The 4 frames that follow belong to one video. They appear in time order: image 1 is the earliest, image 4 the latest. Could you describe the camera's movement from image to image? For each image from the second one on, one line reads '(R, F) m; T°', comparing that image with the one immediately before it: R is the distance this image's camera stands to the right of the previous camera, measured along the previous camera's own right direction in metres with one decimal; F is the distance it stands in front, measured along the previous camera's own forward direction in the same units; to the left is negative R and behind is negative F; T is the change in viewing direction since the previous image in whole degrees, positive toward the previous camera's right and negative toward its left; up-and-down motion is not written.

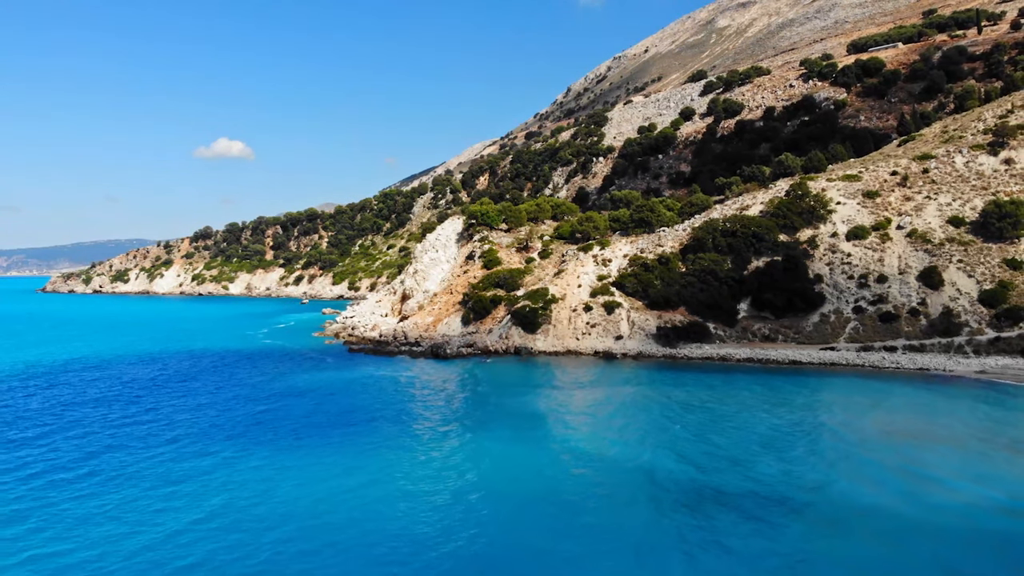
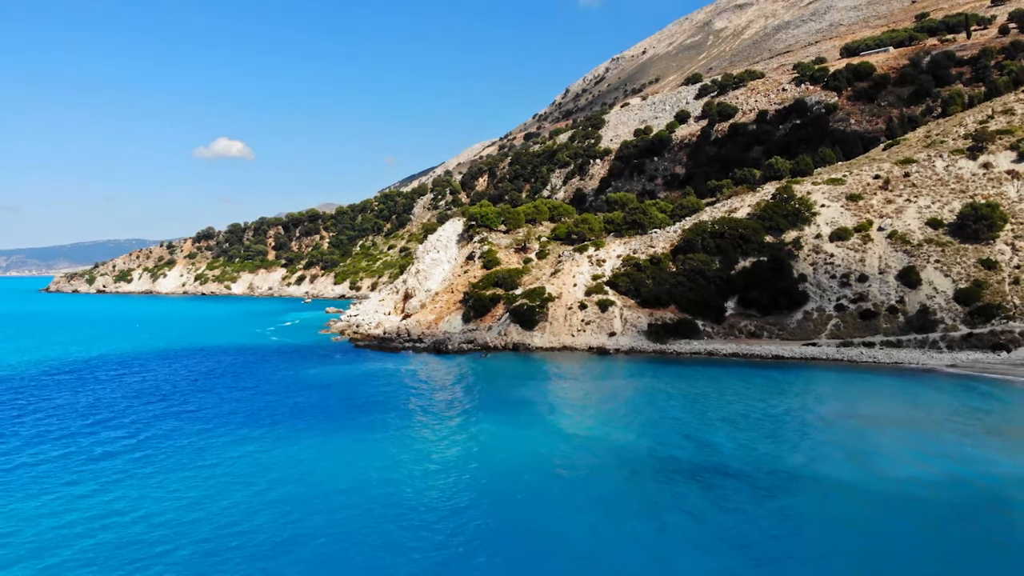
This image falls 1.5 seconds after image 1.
(+0.1, -1.9) m; 0°
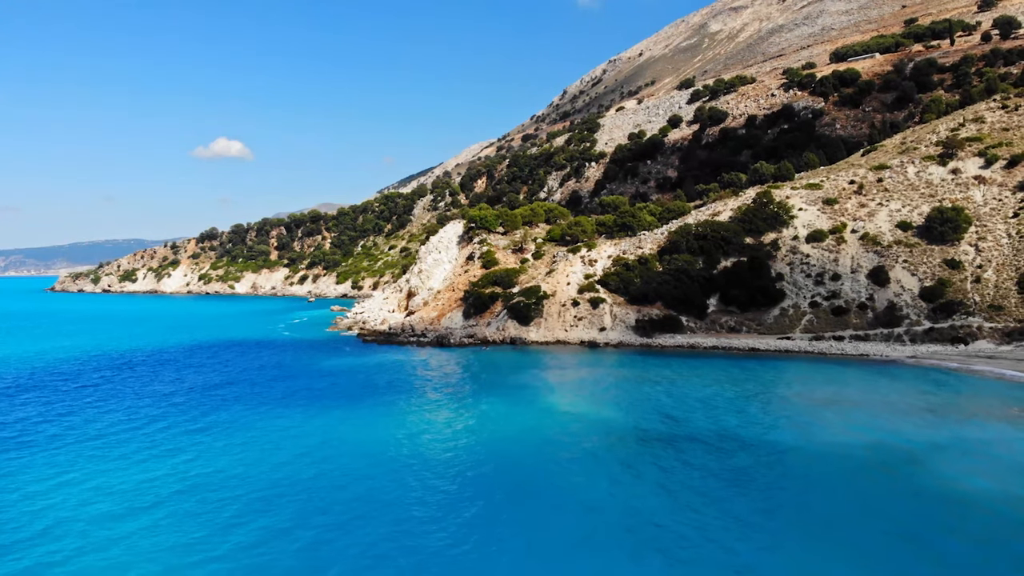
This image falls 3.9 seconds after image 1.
(+0.1, -3.0) m; 0°
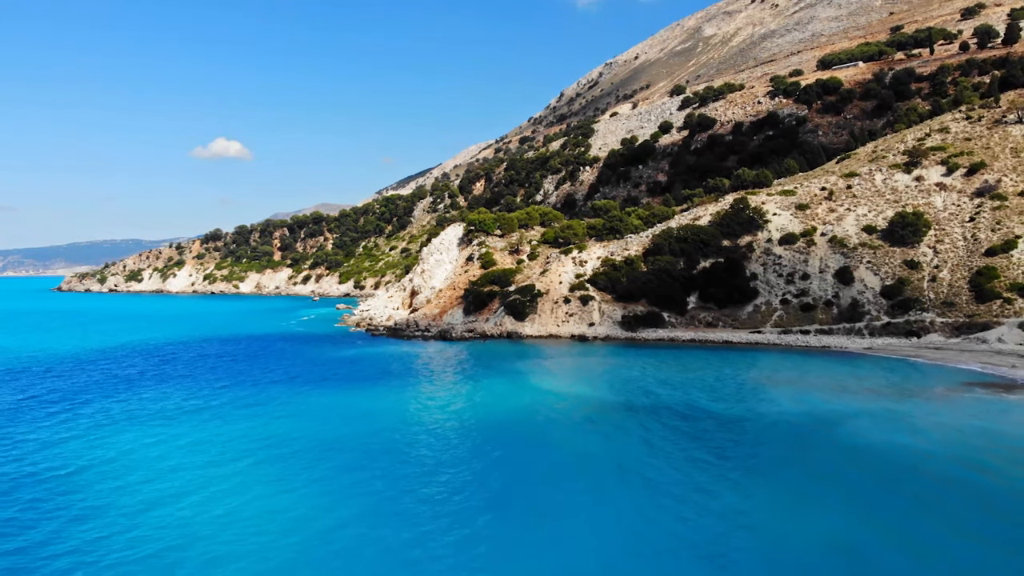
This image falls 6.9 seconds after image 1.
(+0.1, -3.9) m; 0°
